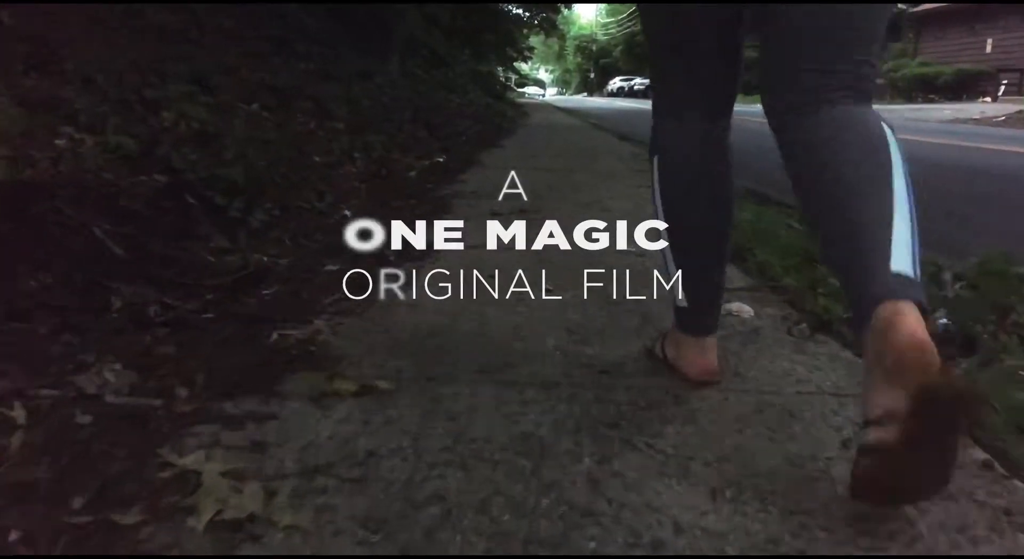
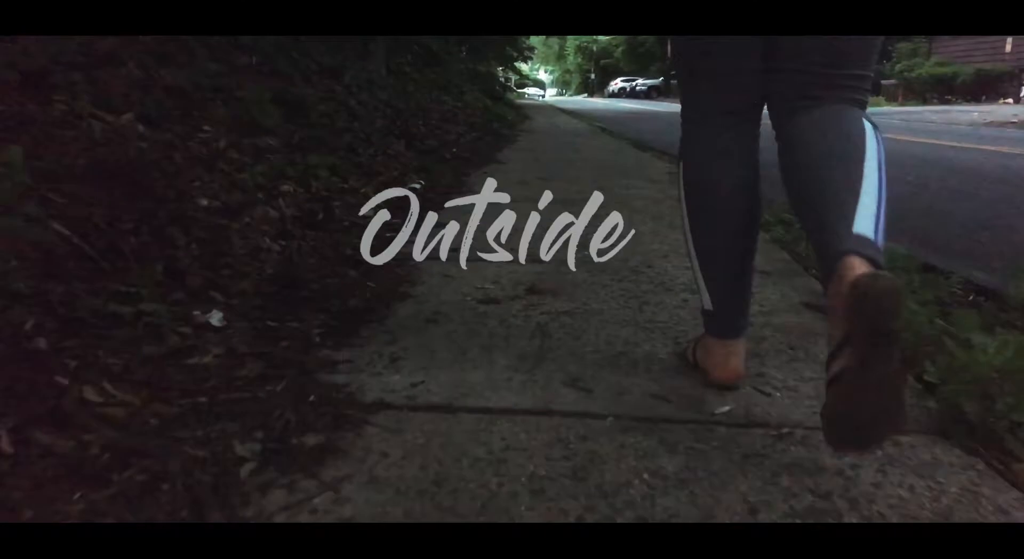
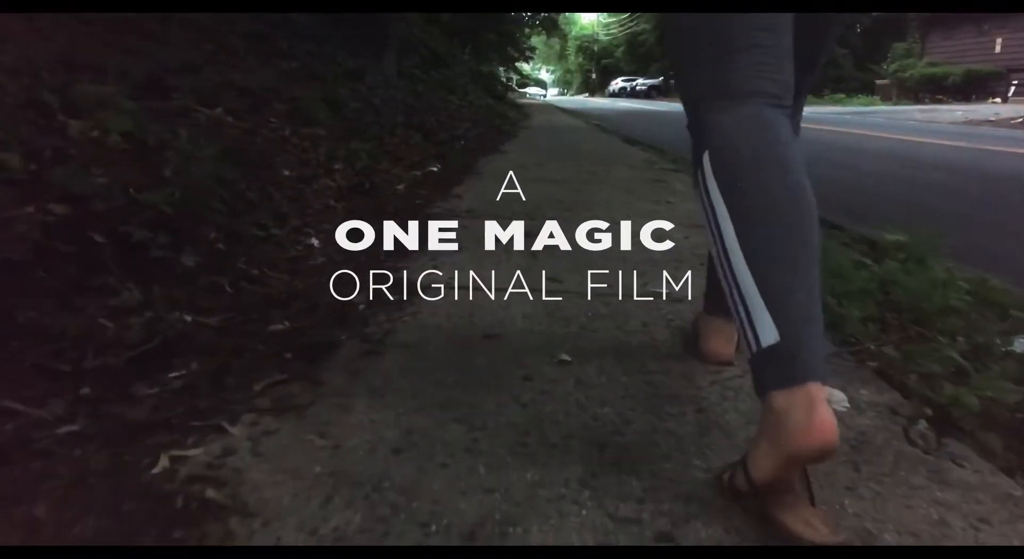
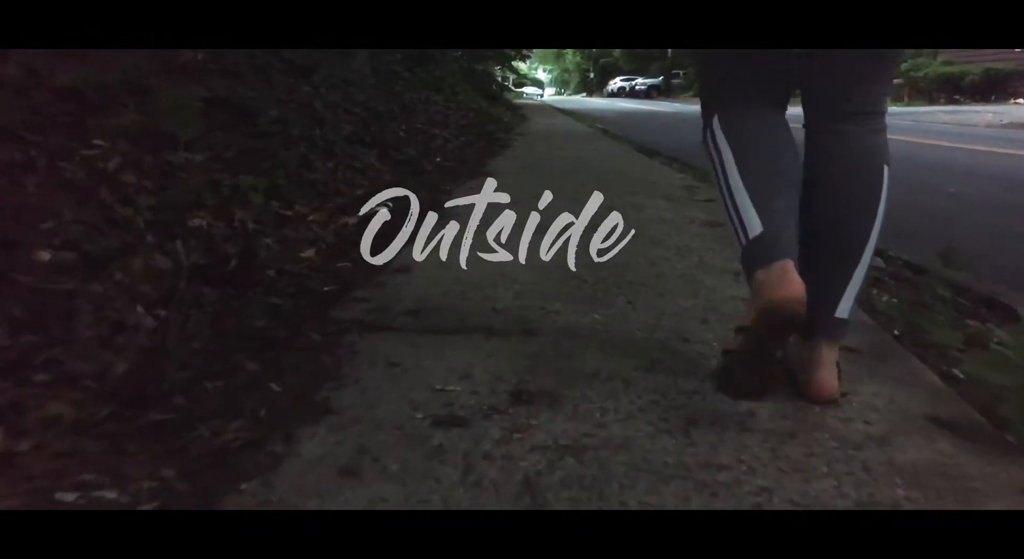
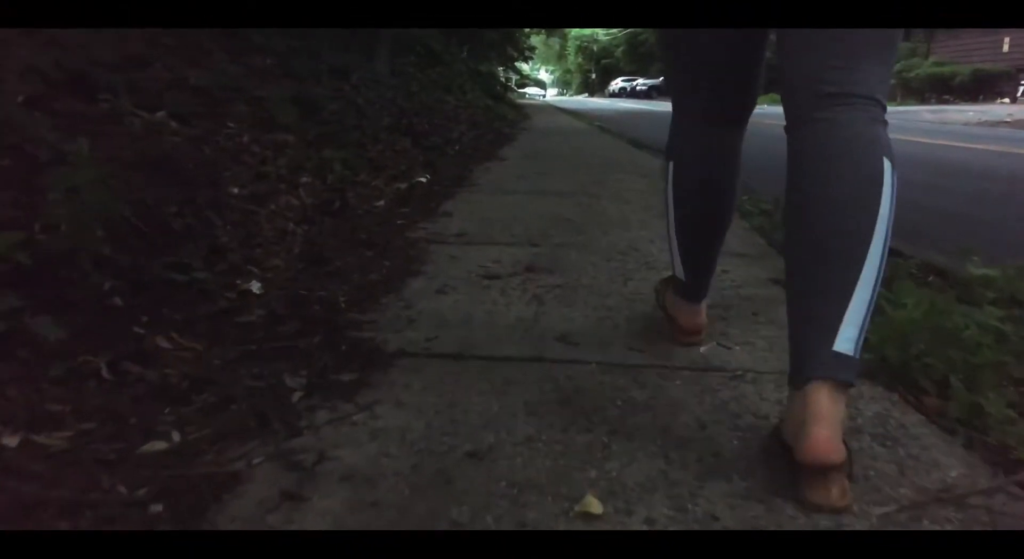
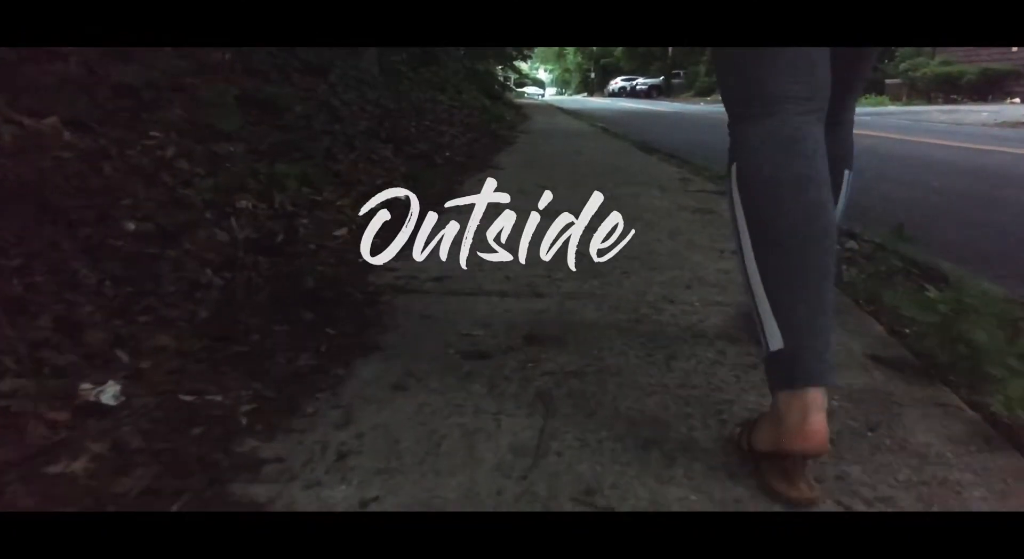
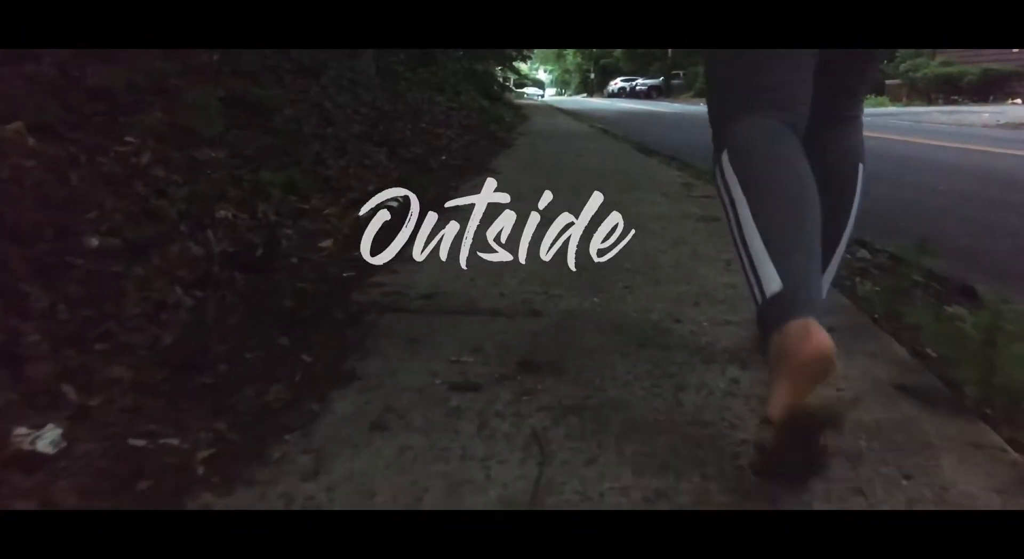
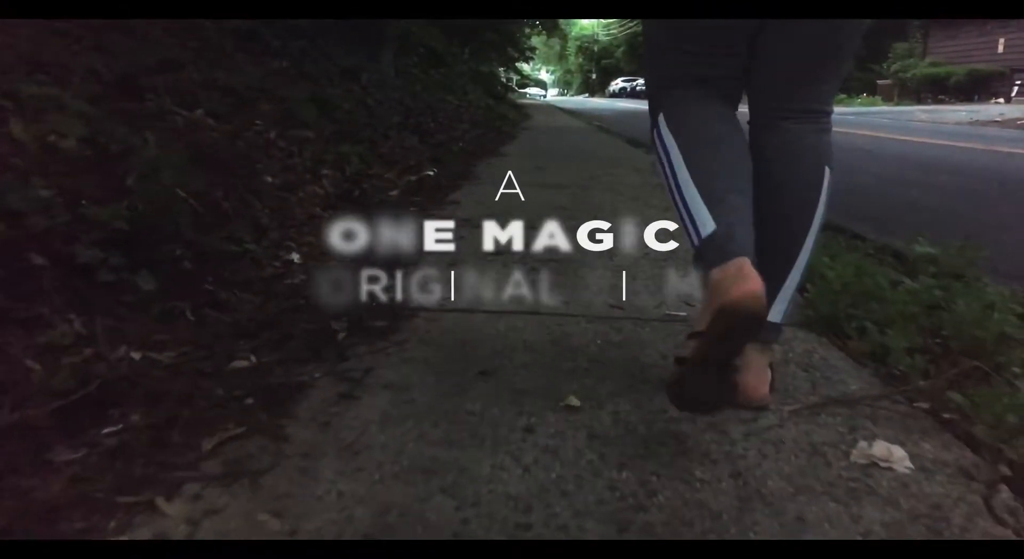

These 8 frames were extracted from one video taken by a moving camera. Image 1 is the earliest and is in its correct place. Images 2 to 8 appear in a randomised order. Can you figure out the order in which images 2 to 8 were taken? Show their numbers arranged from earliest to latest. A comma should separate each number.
3, 8, 5, 2, 6, 7, 4
